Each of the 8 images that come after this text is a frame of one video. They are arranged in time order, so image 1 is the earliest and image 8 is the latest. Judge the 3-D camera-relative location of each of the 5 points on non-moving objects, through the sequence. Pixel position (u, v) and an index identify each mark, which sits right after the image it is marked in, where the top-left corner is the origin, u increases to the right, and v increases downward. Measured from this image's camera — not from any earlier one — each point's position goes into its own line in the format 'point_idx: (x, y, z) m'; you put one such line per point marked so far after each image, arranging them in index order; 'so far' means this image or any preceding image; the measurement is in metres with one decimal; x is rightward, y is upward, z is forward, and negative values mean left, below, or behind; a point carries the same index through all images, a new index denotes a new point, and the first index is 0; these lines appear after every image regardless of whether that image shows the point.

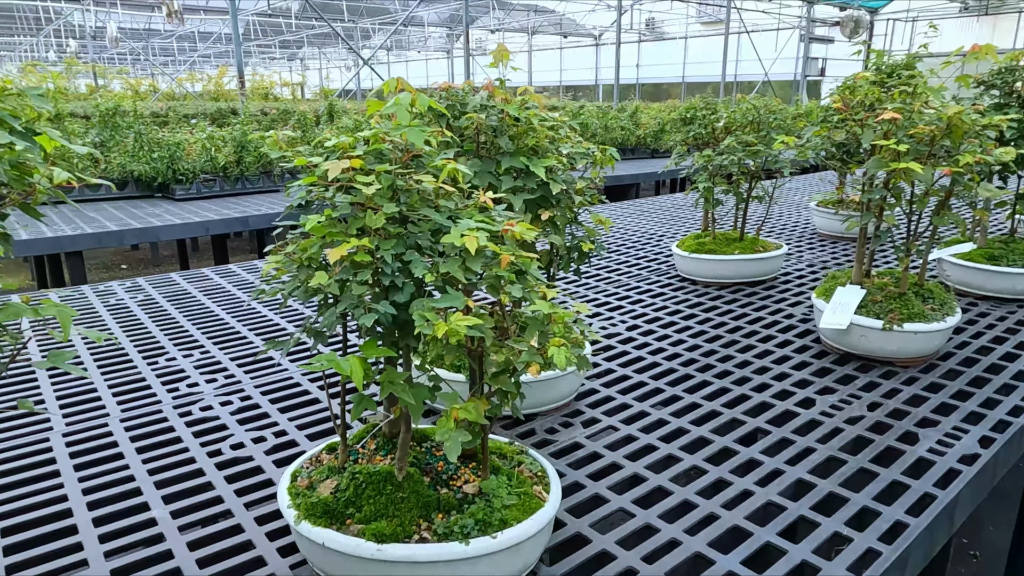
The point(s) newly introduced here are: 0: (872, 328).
0: (+1.4, -0.2, +2.6) m
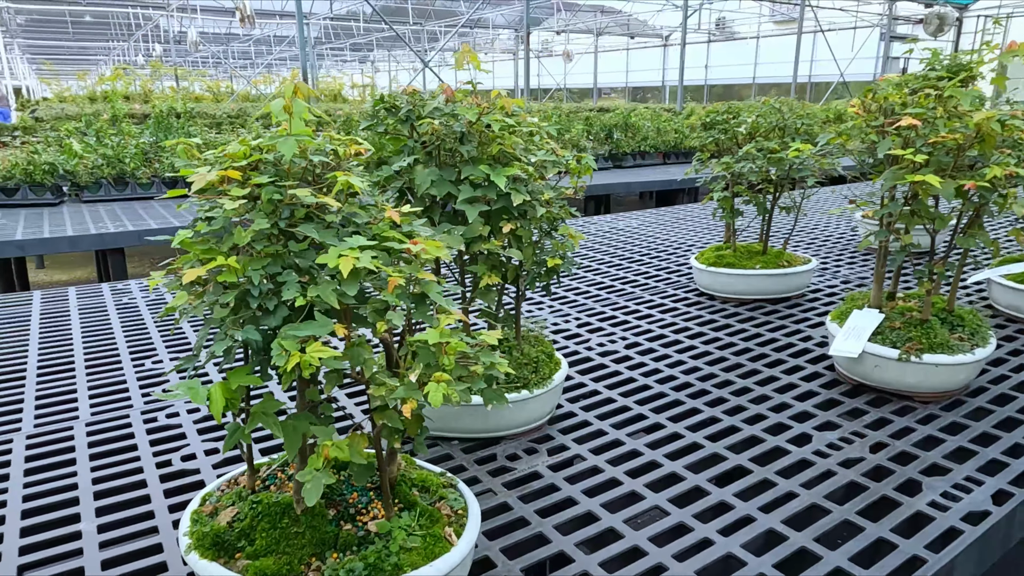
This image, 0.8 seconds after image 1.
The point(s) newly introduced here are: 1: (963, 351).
0: (+1.3, -0.2, +2.4) m
1: (+1.6, -0.2, +2.3) m
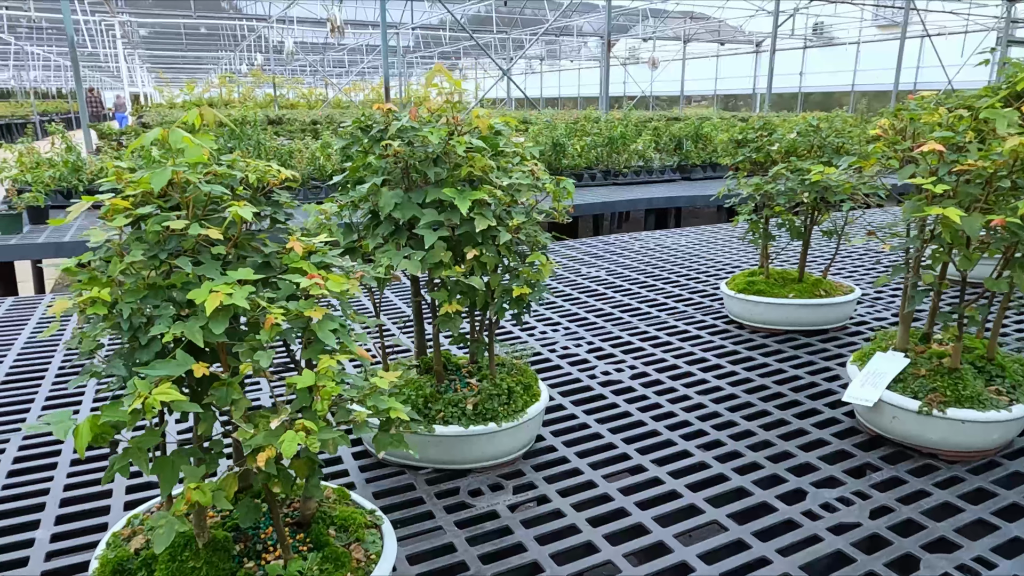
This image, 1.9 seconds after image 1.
0: (+1.3, -0.4, +2.1) m
1: (+1.5, -0.4, +2.1) m
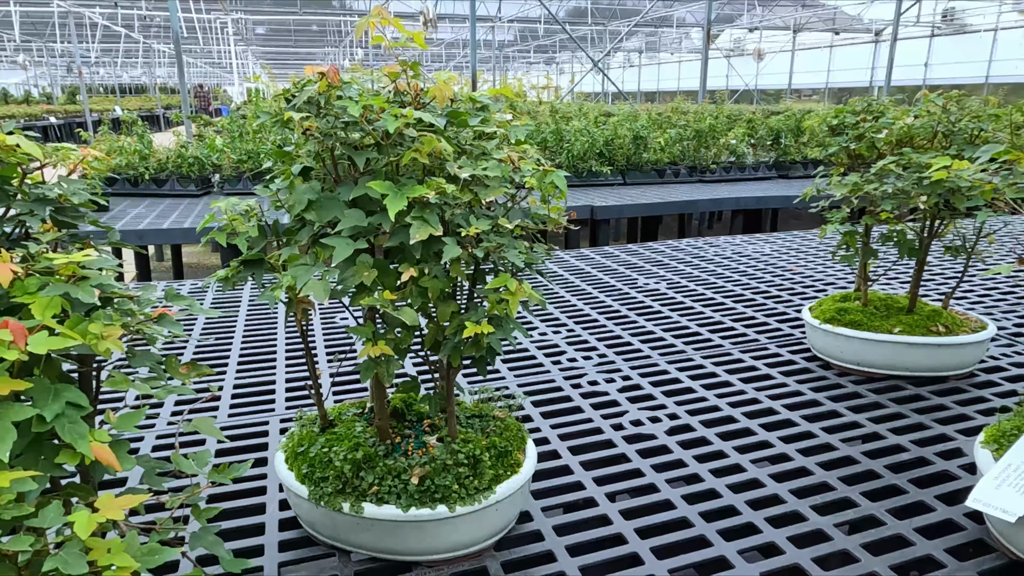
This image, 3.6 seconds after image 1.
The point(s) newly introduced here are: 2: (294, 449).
0: (+1.2, -0.5, +1.4) m
1: (+1.4, -0.5, +1.3) m
2: (-0.5, -0.4, +1.6) m
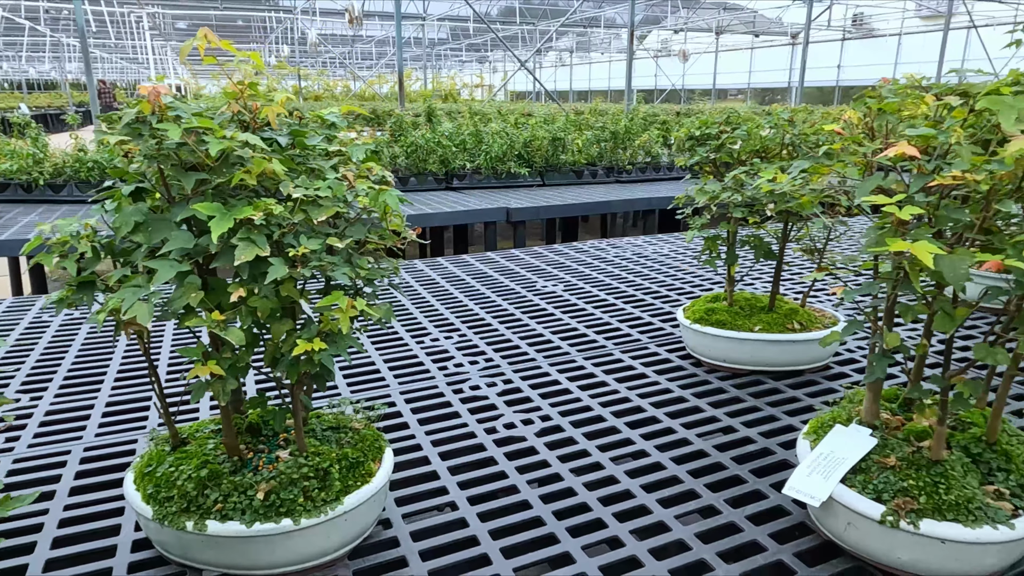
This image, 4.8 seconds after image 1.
0: (+0.8, -0.5, +1.5) m
1: (+1.0, -0.5, +1.5) m
2: (-0.9, -0.4, +1.6) m
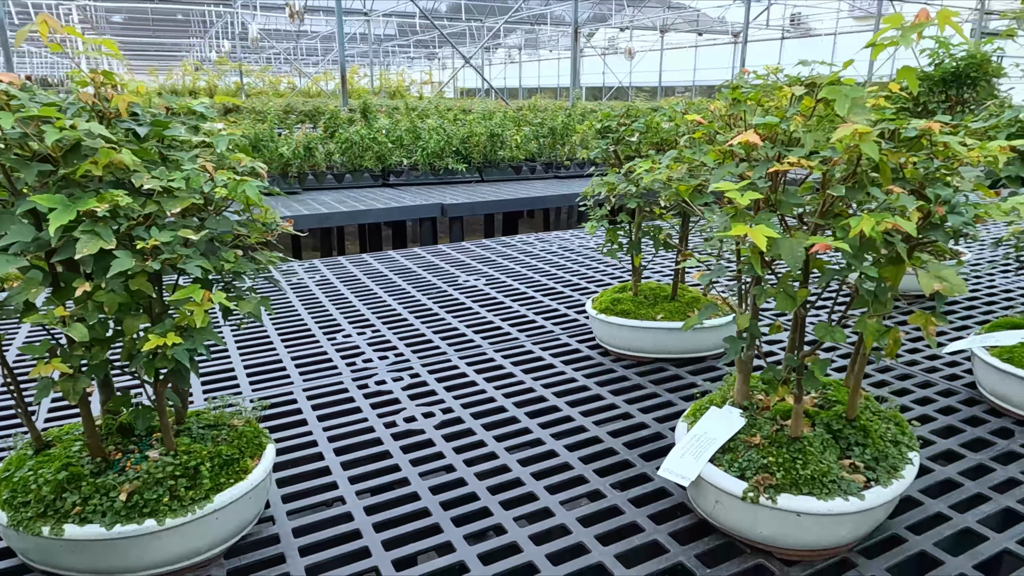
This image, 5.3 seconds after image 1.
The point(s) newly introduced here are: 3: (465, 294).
0: (+0.5, -0.5, +1.6) m
1: (+0.8, -0.5, +1.5) m
2: (-1.2, -0.4, +1.6) m
3: (-0.3, 0.0, +3.7) m
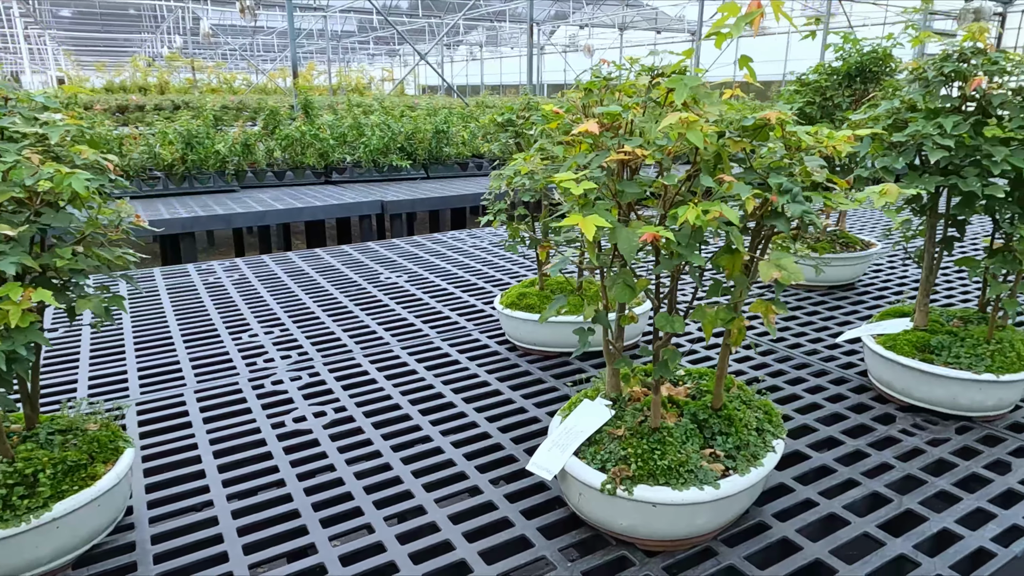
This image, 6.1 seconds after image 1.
0: (+0.2, -0.5, +1.6) m
1: (+0.4, -0.4, +1.5) m
2: (-1.5, -0.4, +1.5) m
3: (-0.7, 0.0, +3.7) m
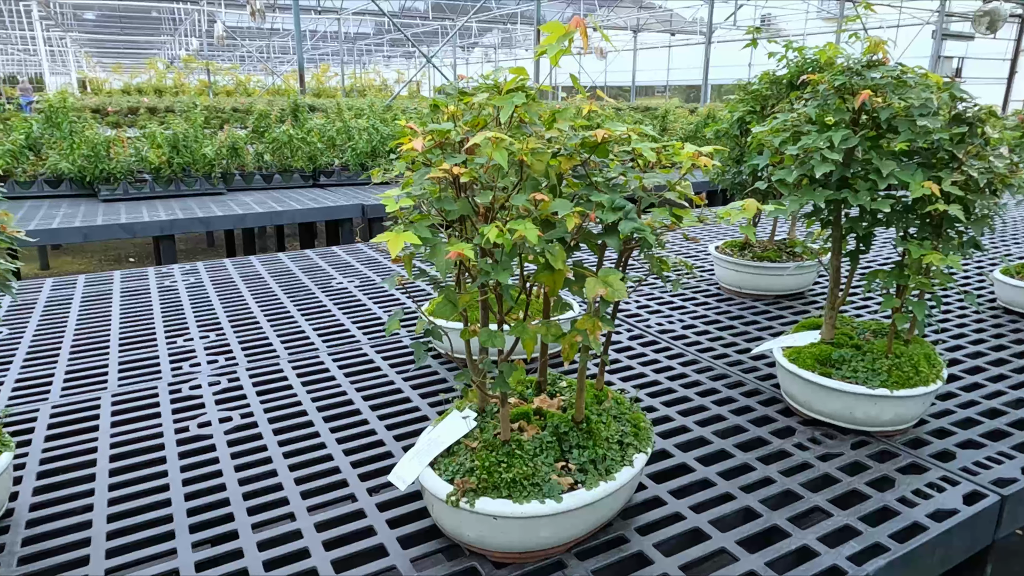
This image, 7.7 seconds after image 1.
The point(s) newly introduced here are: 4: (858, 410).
0: (-0.2, -0.5, +1.6) m
1: (+0.1, -0.5, +1.5) m
2: (-1.9, -0.5, +1.5) m
3: (-1.0, 0.0, +3.7) m
4: (+1.1, -0.4, +2.1) m
